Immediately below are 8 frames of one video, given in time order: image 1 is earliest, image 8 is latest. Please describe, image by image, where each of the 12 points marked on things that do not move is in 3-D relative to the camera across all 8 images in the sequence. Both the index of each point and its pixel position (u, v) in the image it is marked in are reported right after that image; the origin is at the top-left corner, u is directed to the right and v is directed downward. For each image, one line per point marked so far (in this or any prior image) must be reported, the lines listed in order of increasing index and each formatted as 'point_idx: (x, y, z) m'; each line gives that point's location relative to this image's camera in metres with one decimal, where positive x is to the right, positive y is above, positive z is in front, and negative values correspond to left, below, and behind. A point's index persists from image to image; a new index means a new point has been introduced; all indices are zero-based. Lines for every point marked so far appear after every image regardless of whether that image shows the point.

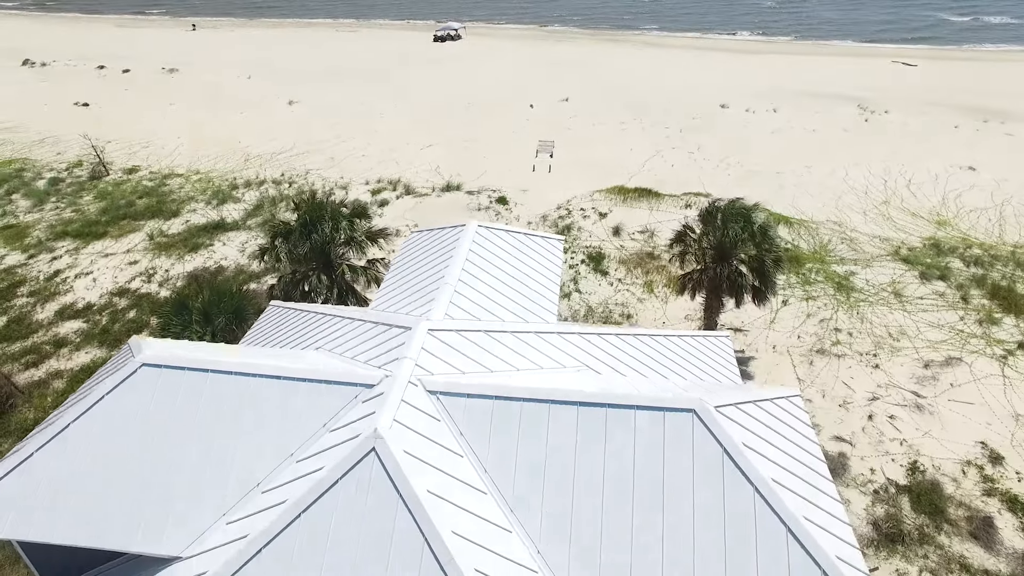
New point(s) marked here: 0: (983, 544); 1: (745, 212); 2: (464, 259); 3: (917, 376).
0: (+9.5, -5.2, +12.5) m
1: (+6.2, +2.1, +16.7) m
2: (-0.7, +0.5, +8.9) m
3: (+11.0, -2.4, +16.9) m
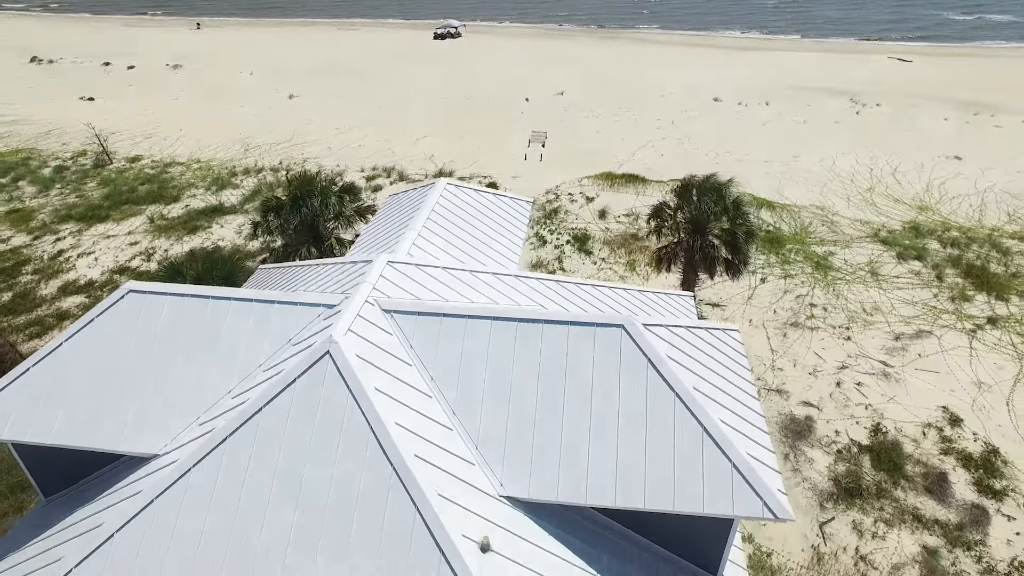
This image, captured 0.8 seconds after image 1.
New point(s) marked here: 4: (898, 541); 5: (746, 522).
0: (+8.9, -4.4, +13.0) m
1: (+5.7, +2.9, +17.3) m
2: (-1.3, +1.2, +9.6) m
3: (+10.5, -1.6, +17.4) m
4: (+7.6, -5.0, +12.2) m
5: (+4.9, -4.9, +13.0) m
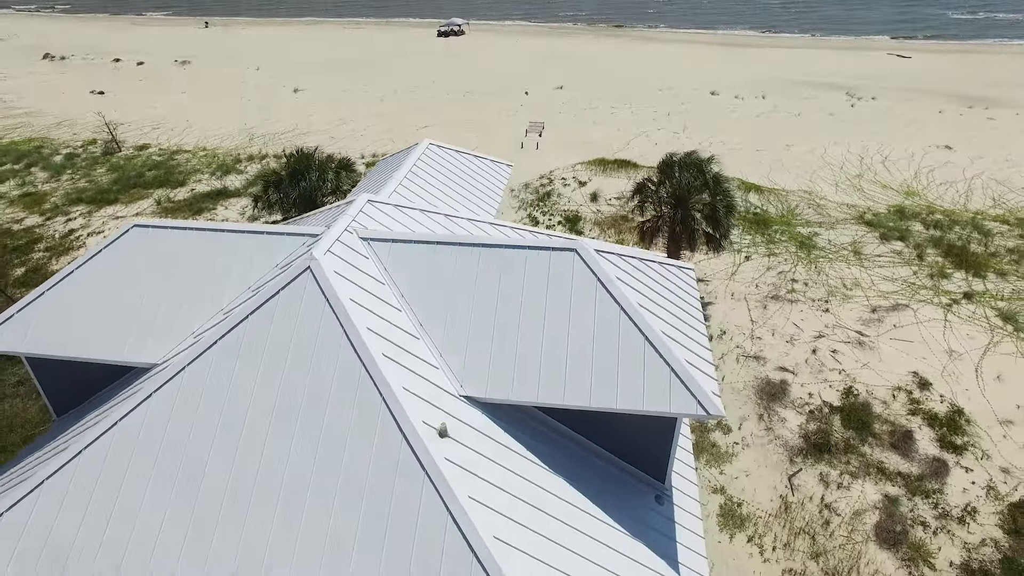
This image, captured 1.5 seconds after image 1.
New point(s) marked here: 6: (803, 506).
0: (+8.6, -3.6, +13.6) m
1: (+5.4, +3.6, +18.0) m
2: (-1.7, +2.1, +10.4) m
3: (+10.2, -0.9, +18.0) m
4: (+7.2, -4.2, +12.8) m
5: (+4.6, -4.1, +13.6) m
6: (+6.0, -4.5, +12.7) m
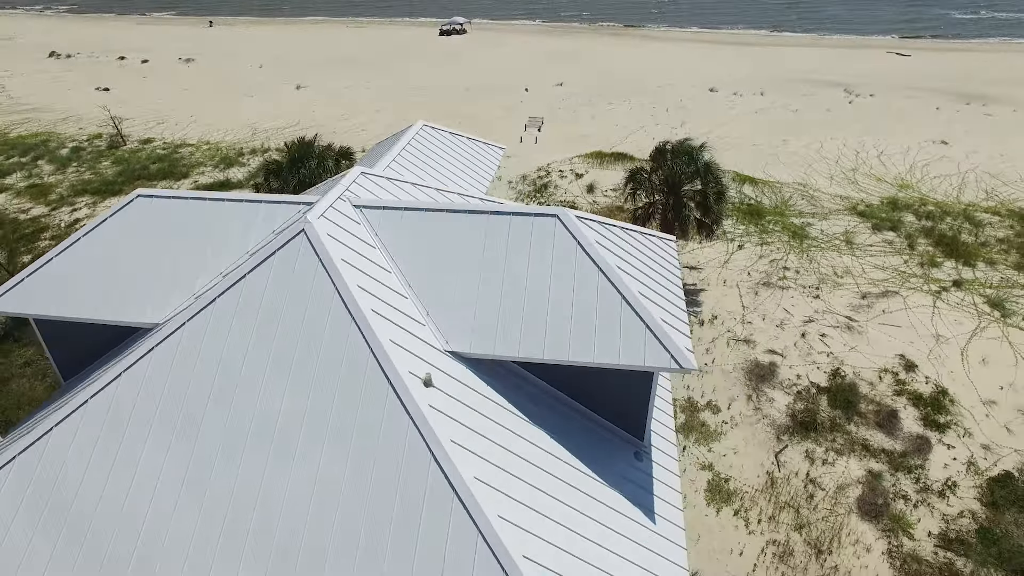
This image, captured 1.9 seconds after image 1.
0: (+8.4, -3.2, +14.0) m
1: (+5.3, +4.0, +18.4) m
2: (-1.8, +2.5, +10.7) m
3: (+10.1, -0.5, +18.4) m
4: (+7.1, -3.8, +13.2) m
5: (+4.4, -3.7, +14.0) m
6: (+5.8, -4.1, +13.0) m
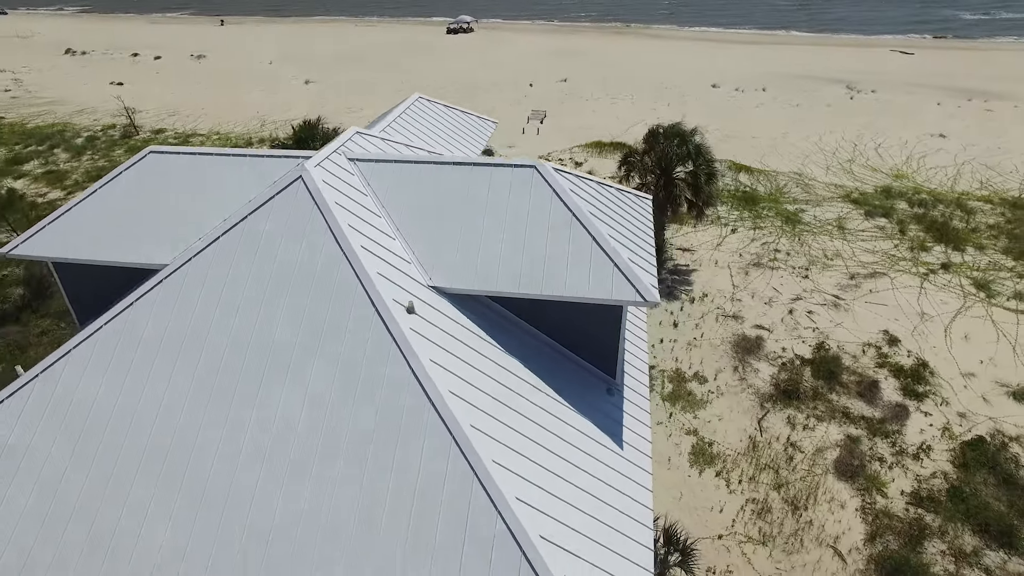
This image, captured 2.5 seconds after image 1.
0: (+8.2, -2.6, +14.4) m
1: (+5.2, +4.7, +18.9) m
2: (-2.0, +3.2, +11.3) m
3: (+10.0, +0.1, +18.8) m
4: (+6.9, -3.2, +13.6) m
5: (+4.2, -3.1, +14.5) m
6: (+5.6, -3.4, +13.5) m
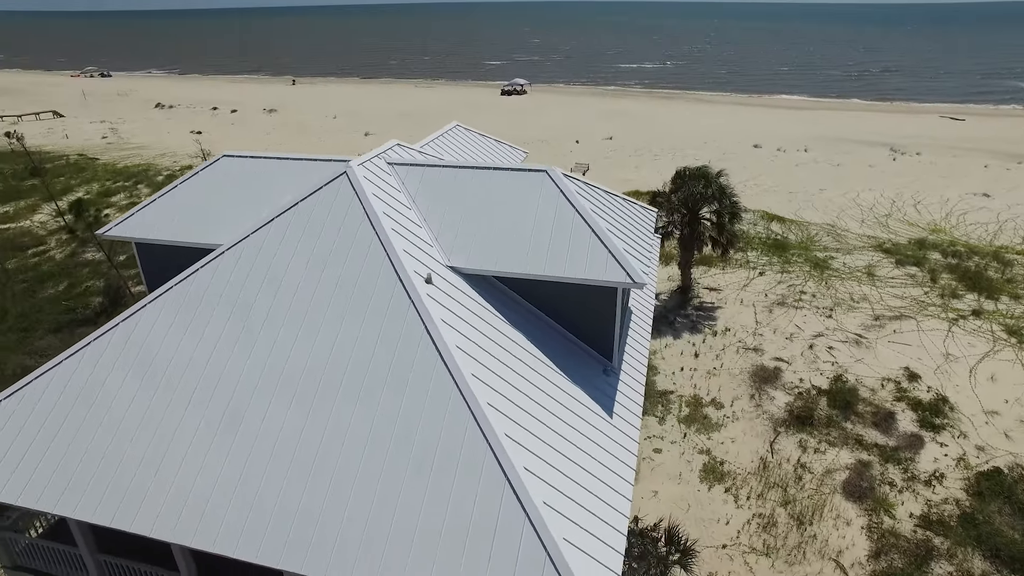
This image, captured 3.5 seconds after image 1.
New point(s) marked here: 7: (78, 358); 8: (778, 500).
0: (+8.7, -3.3, +14.6) m
1: (+6.3, +3.6, +19.9) m
2: (-1.5, +3.2, +12.9) m
3: (+10.8, -1.1, +19.1) m
4: (+7.2, -3.7, +13.8) m
5: (+4.7, -3.6, +14.9) m
6: (+6.0, -4.0, +13.8) m
7: (-5.9, -1.0, +8.5) m
8: (+5.5, -4.4, +12.9) m
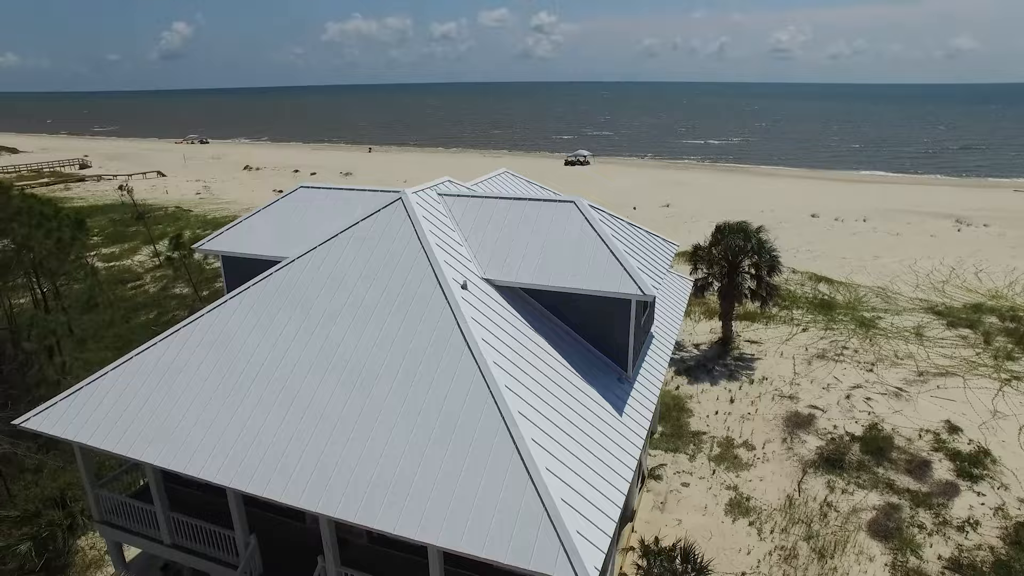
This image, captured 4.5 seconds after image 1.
0: (+9.4, -4.4, +14.5) m
1: (+7.8, +1.9, +20.8) m
2: (-0.6, +2.6, +14.5) m
3: (+12.1, -2.8, +18.9) m
4: (+7.9, -4.7, +13.8) m
5: (+5.4, -4.6, +15.2) m
6: (+6.6, -4.8, +13.9) m
7: (-5.6, -0.9, +10.1) m
8: (+6.1, -5.2, +13.0) m
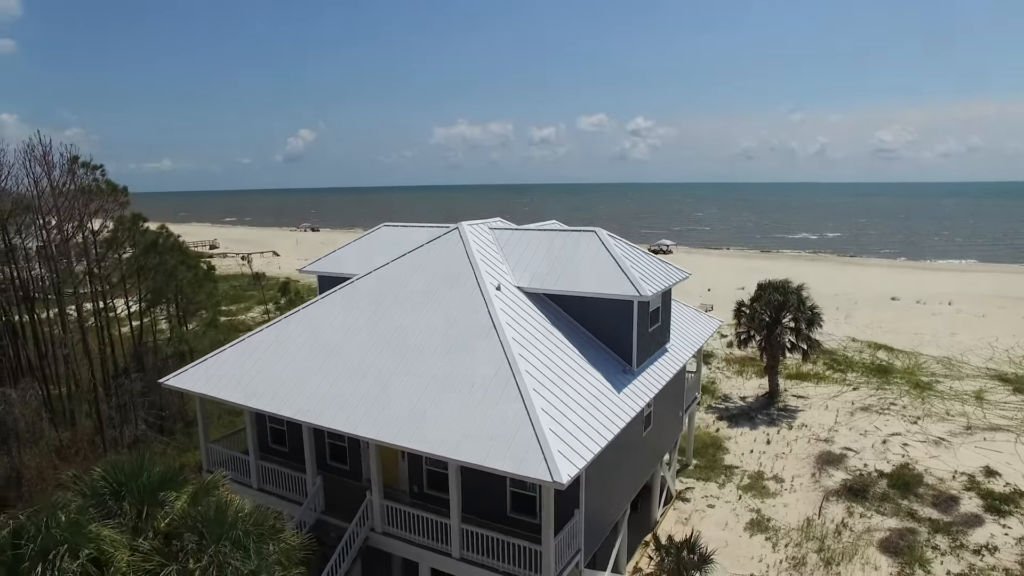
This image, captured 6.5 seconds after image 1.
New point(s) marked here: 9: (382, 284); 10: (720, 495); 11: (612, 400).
0: (+10.2, -5.3, +14.8) m
1: (+9.8, 0.0, +22.1) m
2: (+0.6, +1.8, +17.2) m
3: (+13.6, -4.4, +19.0) m
4: (+8.6, -5.5, +14.3) m
5: (+6.4, -5.5, +16.0) m
6: (+7.3, -5.6, +14.5) m
7: (-5.1, -0.8, +13.2) m
8: (+6.7, -5.8, +13.7) m
9: (-2.9, 0.0, +13.4) m
10: (+5.5, -5.5, +16.4) m
11: (+1.7, -2.0, +10.9) m
